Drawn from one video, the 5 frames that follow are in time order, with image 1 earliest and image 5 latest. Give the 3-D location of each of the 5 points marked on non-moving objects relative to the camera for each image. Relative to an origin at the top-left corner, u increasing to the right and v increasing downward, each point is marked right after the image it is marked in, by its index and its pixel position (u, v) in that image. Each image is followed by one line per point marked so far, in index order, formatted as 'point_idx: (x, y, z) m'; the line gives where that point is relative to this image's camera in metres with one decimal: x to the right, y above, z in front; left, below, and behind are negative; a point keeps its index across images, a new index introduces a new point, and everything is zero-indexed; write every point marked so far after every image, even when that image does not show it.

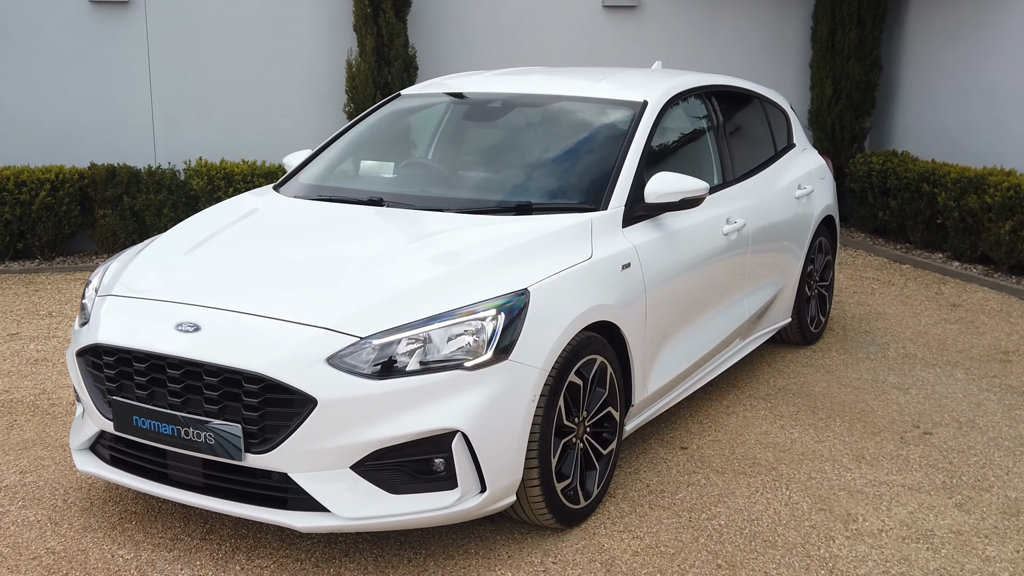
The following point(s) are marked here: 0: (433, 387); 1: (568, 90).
0: (-0.2, -0.2, +2.7) m
1: (+0.2, +0.7, +4.0) m
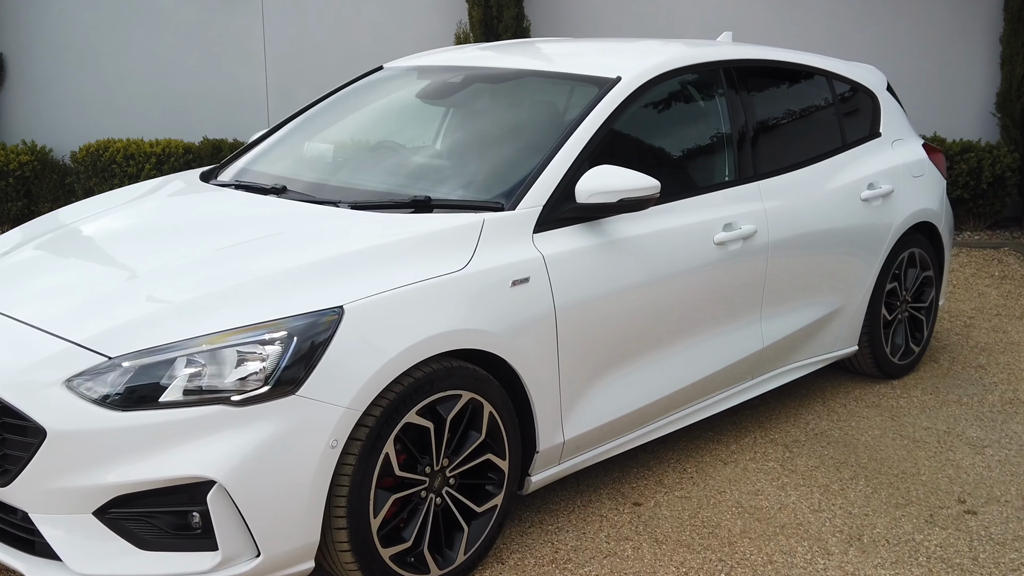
0: (-0.6, -0.3, +2.2) m
1: (+0.1, +0.7, +3.4) m
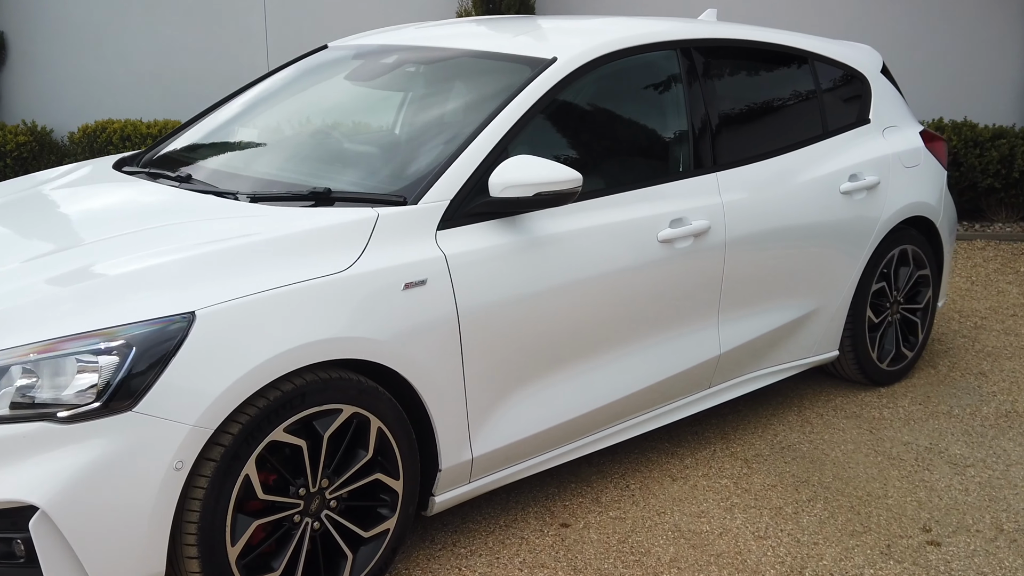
0: (-0.9, -0.3, +1.9) m
1: (-0.1, +0.7, +3.1) m
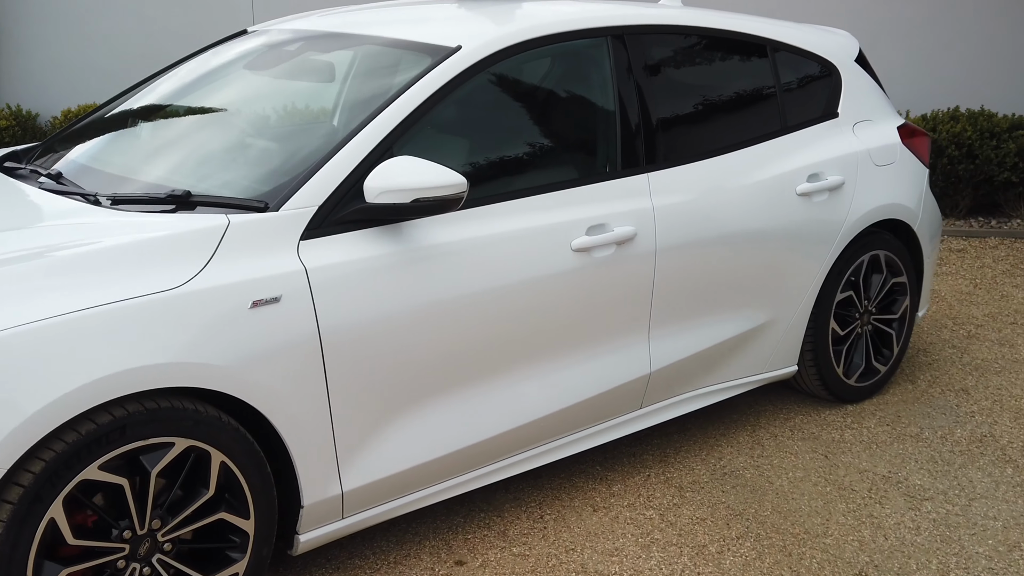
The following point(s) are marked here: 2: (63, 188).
0: (-1.2, -0.3, +1.7) m
1: (-0.3, +0.7, +2.9) m
2: (-1.0, +0.2, +2.5) m
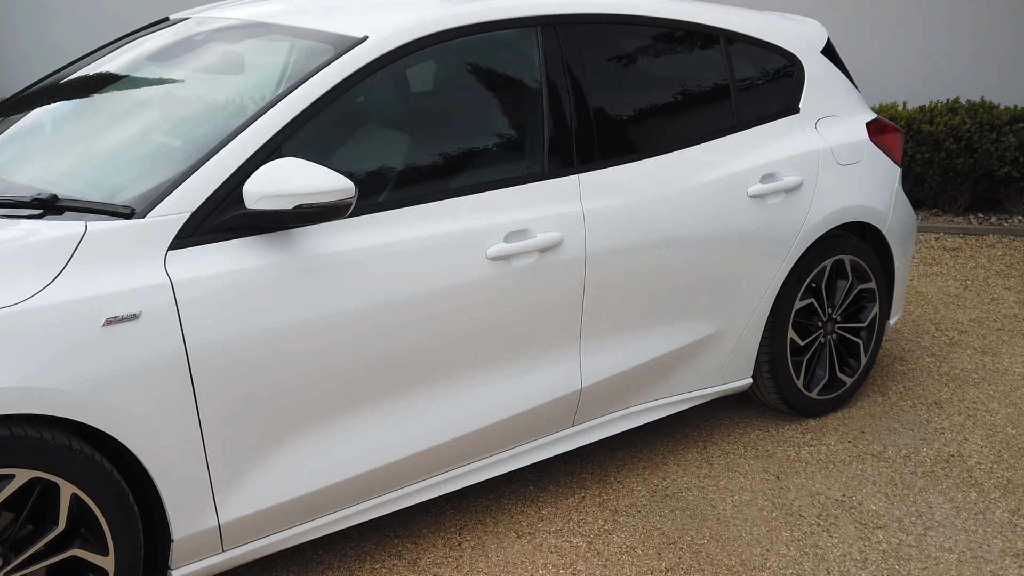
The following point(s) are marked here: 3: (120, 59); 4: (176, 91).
0: (-1.4, -0.3, +1.6) m
1: (-0.5, +0.6, +2.7) m
2: (-1.2, +0.2, +2.4) m
3: (-0.9, +0.6, +2.9) m
4: (-0.7, +0.4, +2.5) m
